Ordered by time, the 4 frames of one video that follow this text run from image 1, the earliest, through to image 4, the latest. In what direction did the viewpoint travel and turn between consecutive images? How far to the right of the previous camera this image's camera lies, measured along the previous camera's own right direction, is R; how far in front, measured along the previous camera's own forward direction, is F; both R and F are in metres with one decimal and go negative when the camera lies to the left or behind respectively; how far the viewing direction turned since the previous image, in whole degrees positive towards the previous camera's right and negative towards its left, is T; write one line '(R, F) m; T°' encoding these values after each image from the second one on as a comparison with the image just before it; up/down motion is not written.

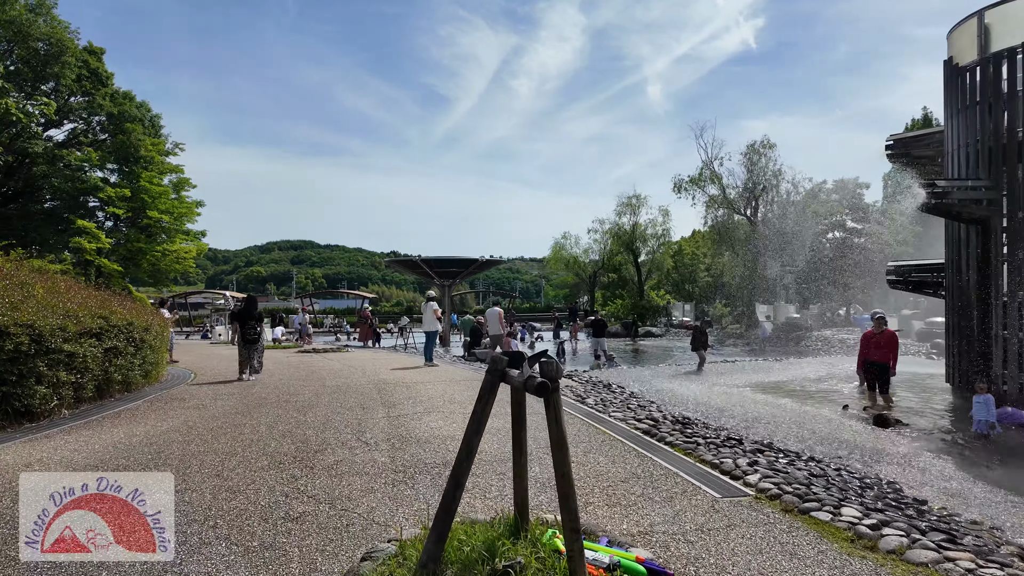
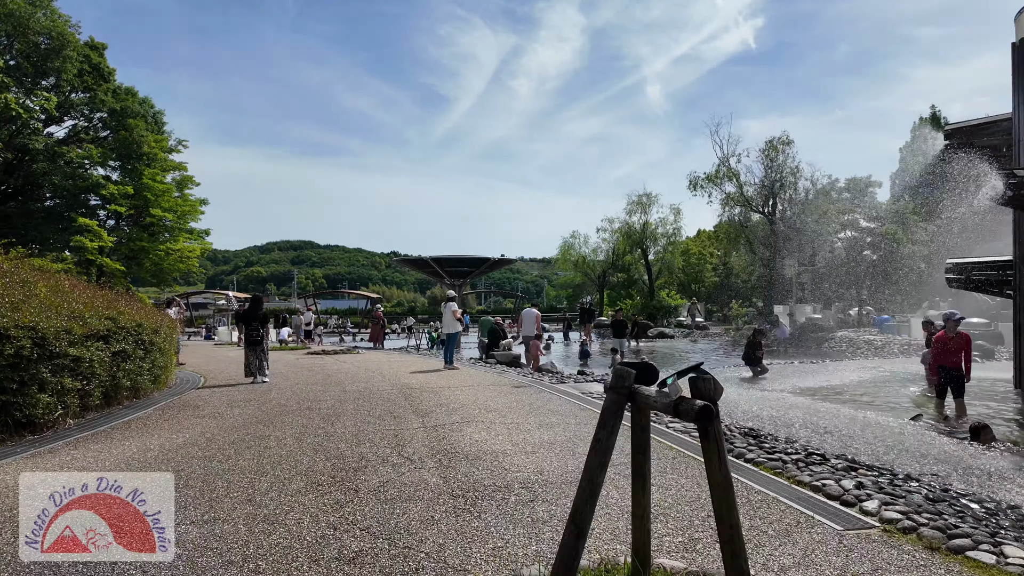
(-0.5, +0.6) m; 0°
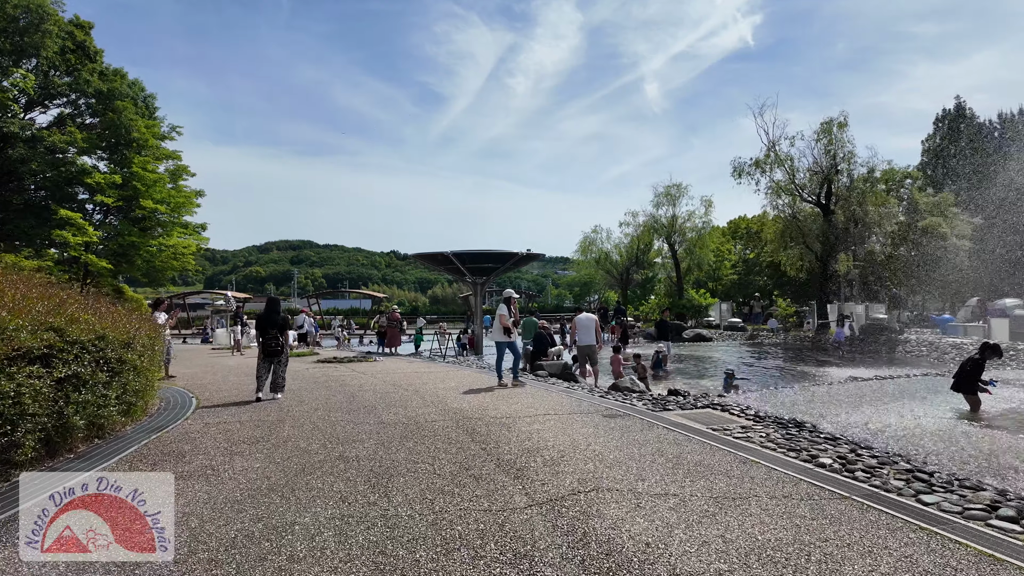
(-1.2, +2.4) m; 0°
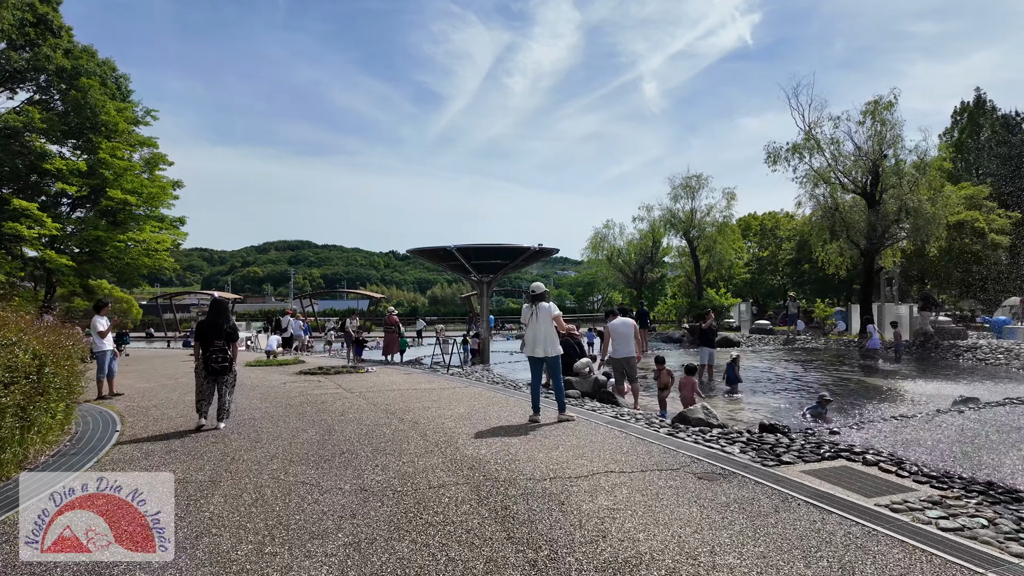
(-0.4, +2.5) m; 0°
